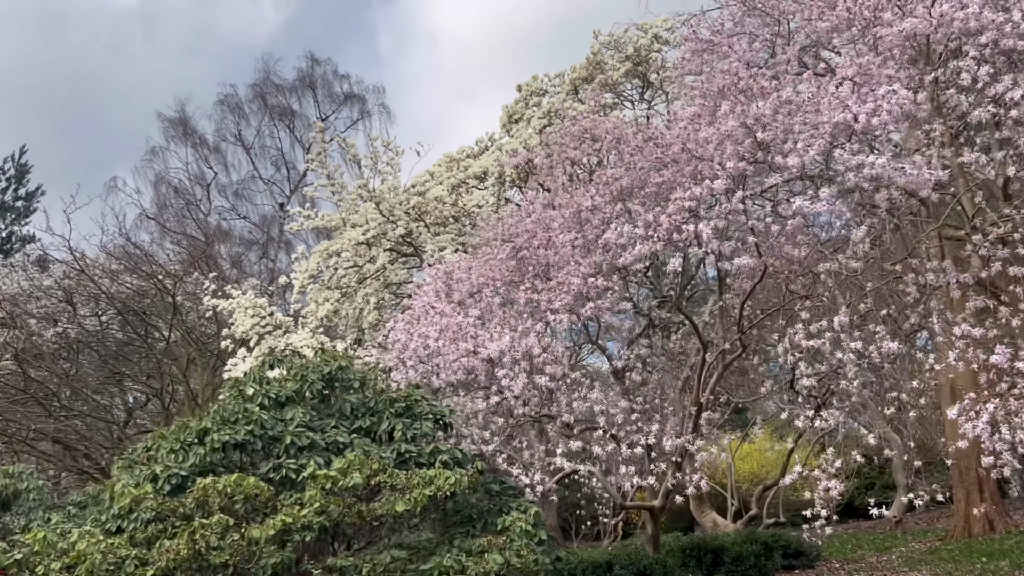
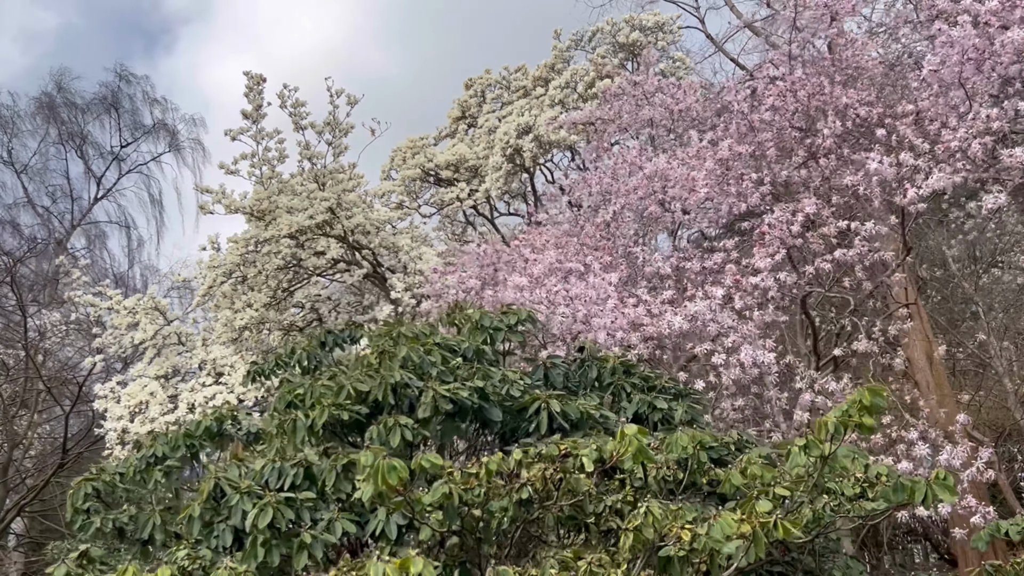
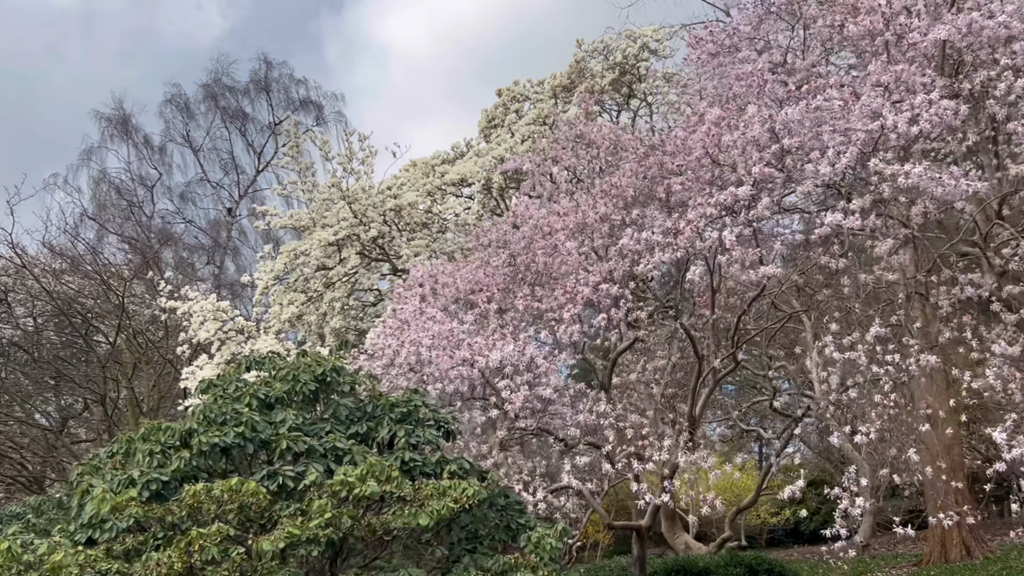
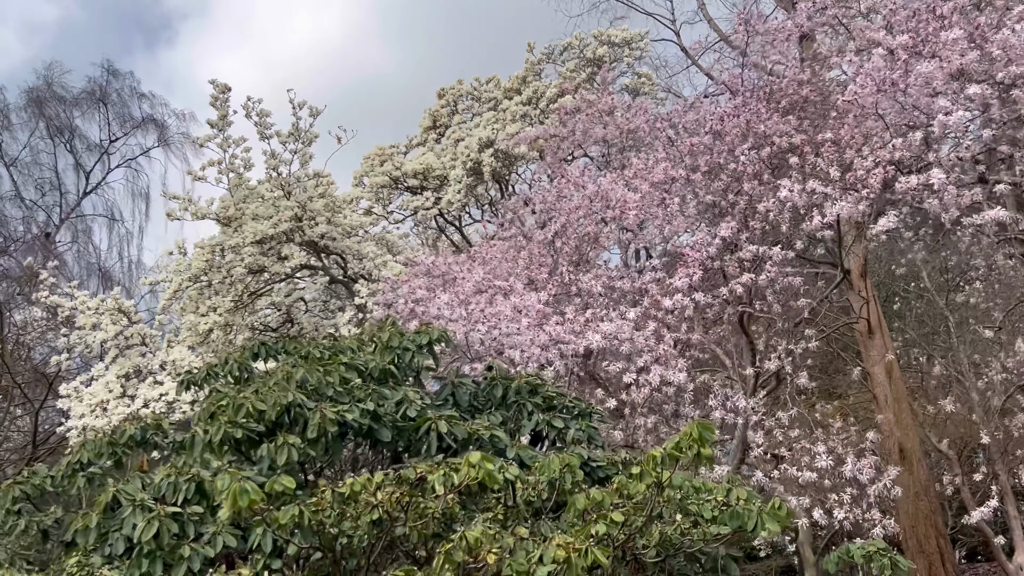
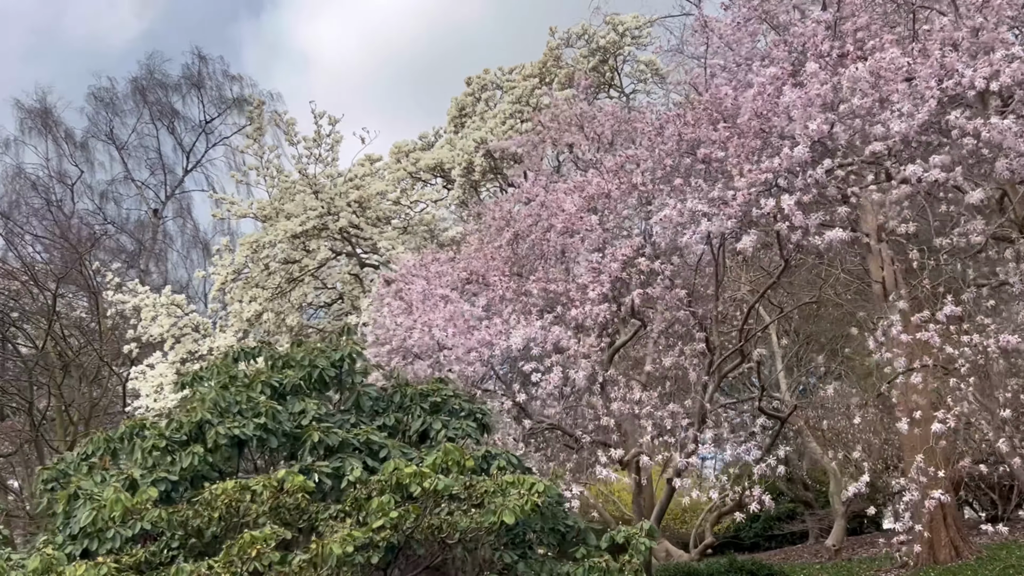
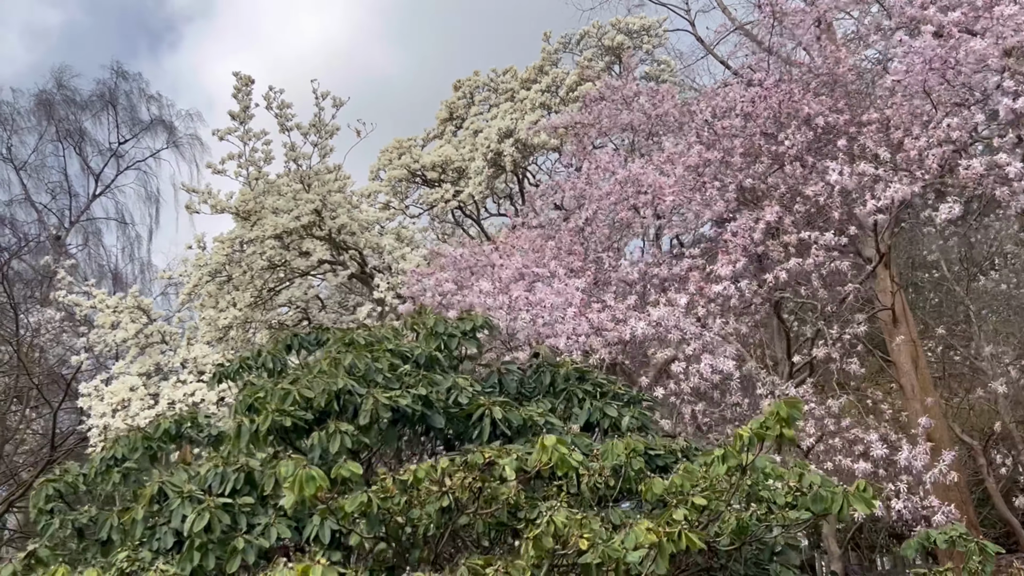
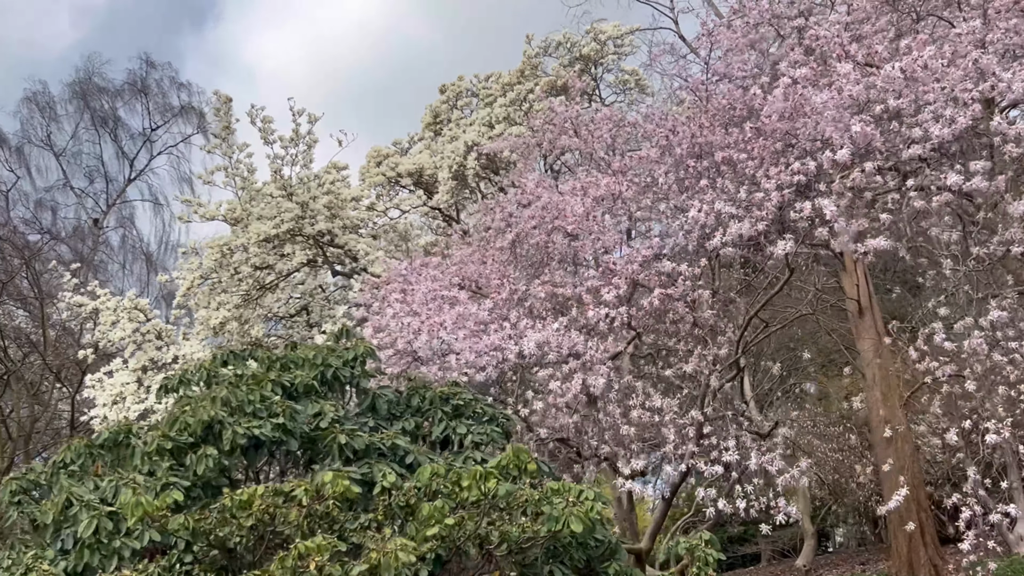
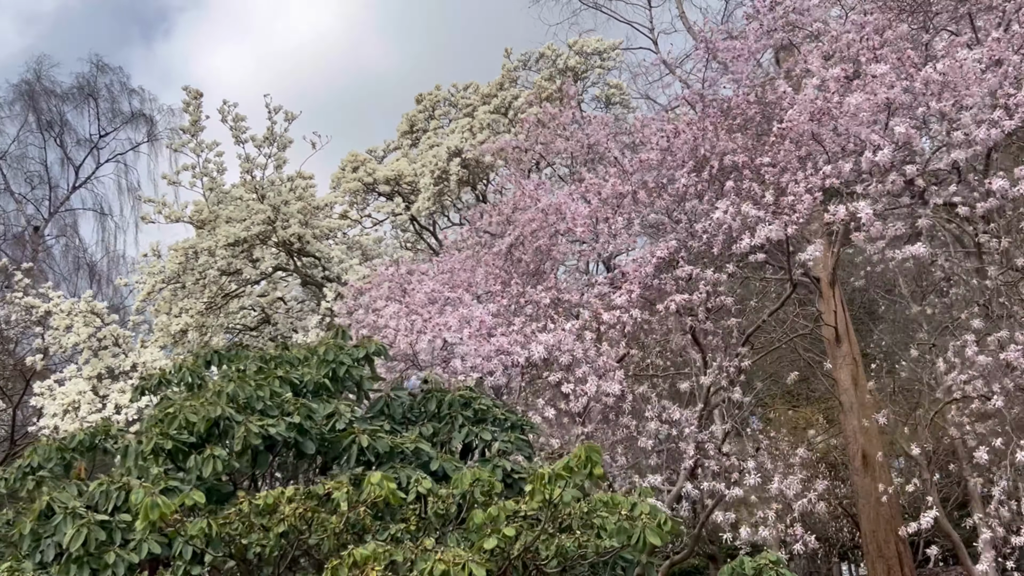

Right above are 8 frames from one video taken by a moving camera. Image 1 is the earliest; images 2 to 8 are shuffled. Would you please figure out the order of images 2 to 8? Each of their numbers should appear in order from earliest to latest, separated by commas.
3, 5, 7, 8, 4, 6, 2
